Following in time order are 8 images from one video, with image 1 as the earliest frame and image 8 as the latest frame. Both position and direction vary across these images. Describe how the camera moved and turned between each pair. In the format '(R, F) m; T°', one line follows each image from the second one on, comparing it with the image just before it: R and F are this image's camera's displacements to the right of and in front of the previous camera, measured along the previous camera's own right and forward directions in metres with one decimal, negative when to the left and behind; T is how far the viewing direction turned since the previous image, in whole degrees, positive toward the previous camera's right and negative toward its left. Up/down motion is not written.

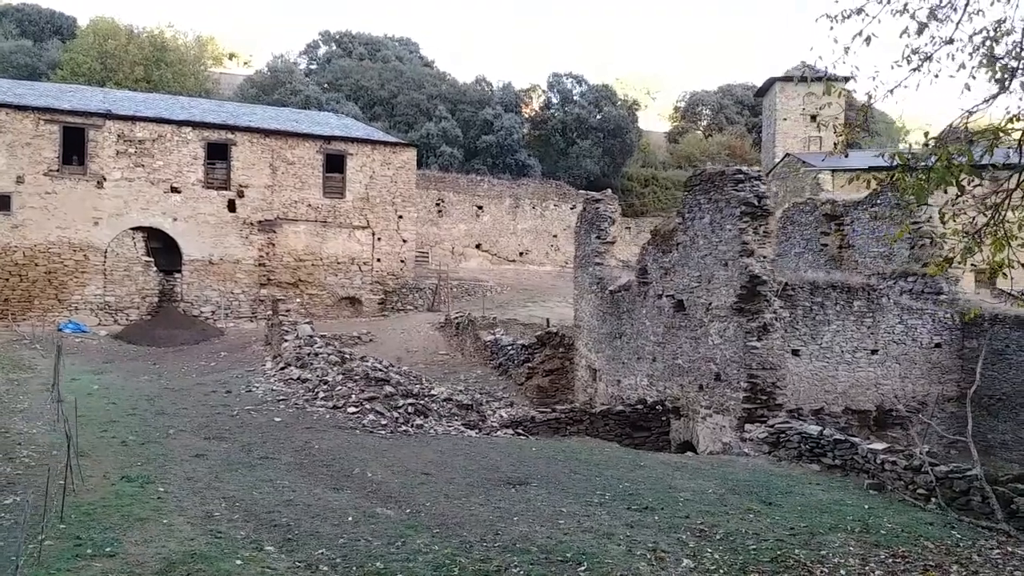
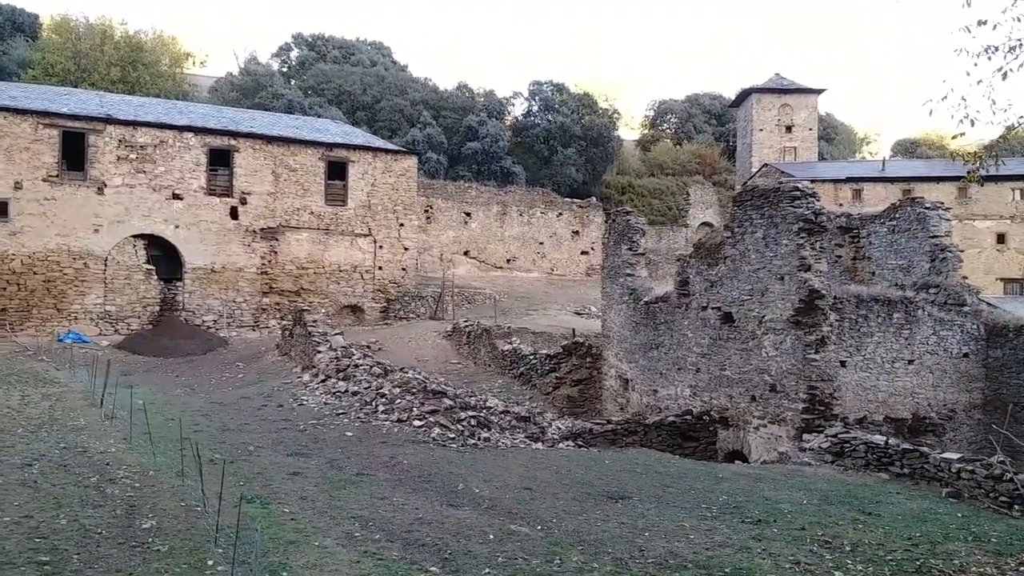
(-1.3, -0.1) m; +3°
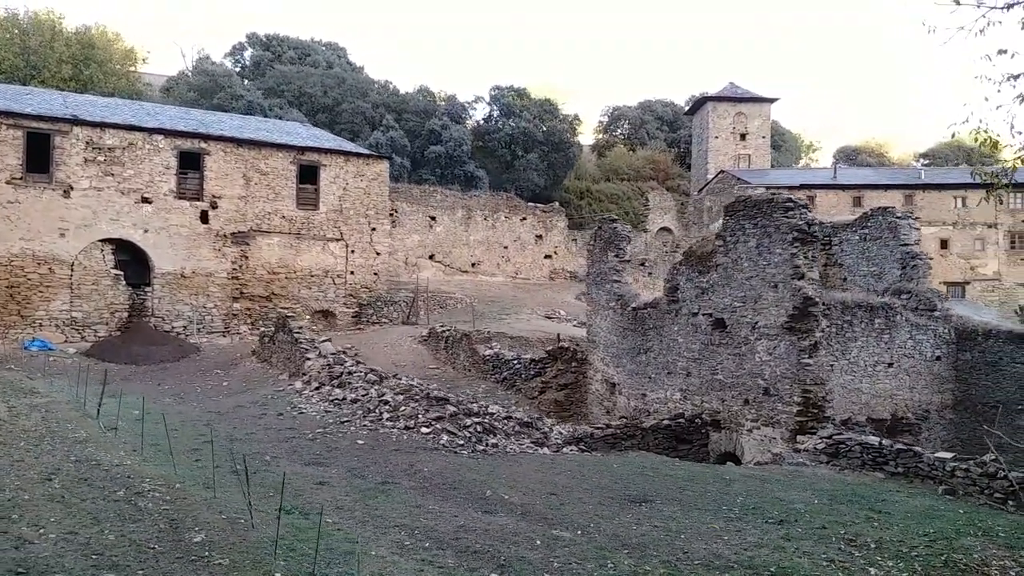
(-0.7, -0.1) m; +4°
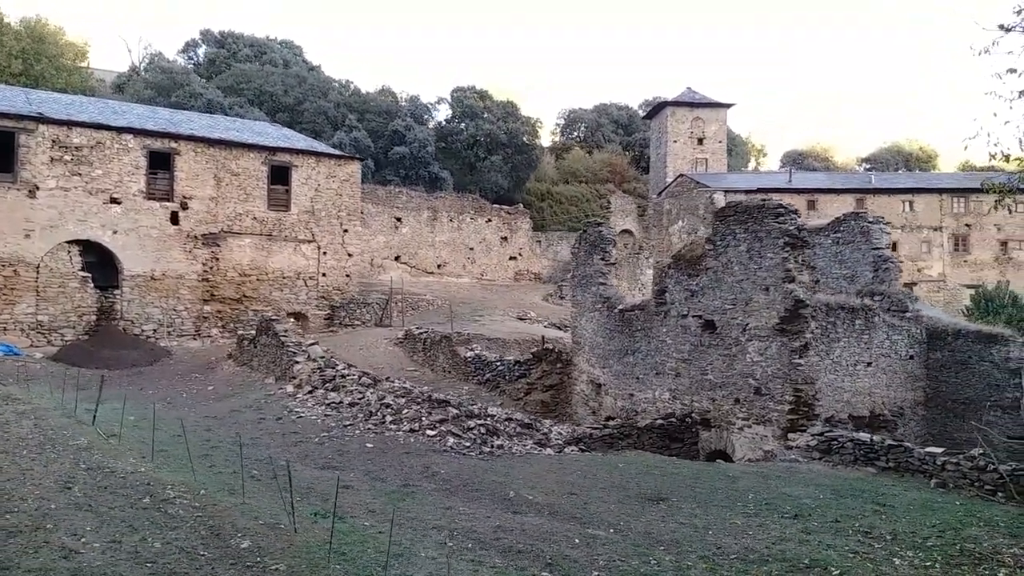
(-0.7, -0.1) m; +4°
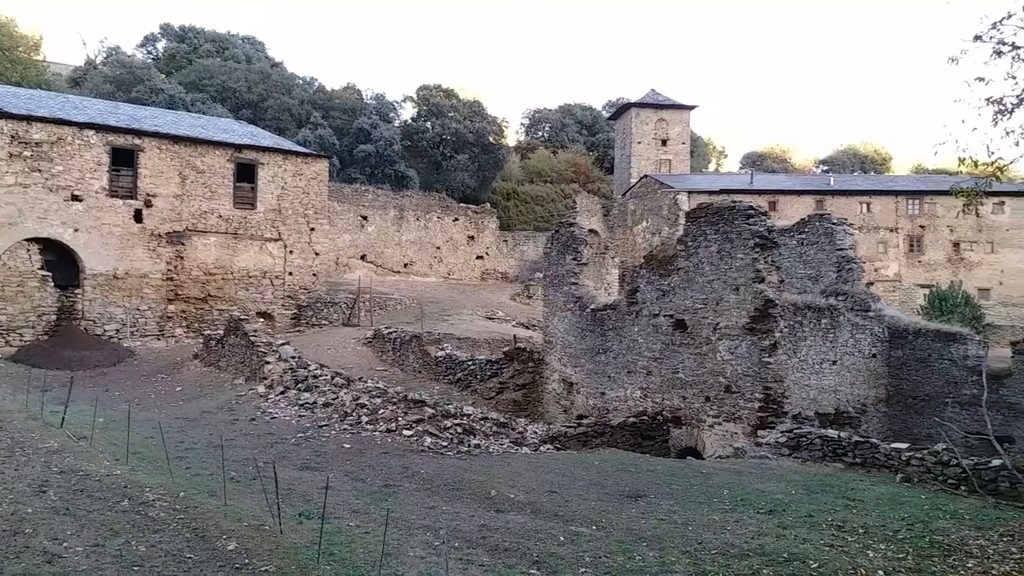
(-0.2, -0.1) m; +3°
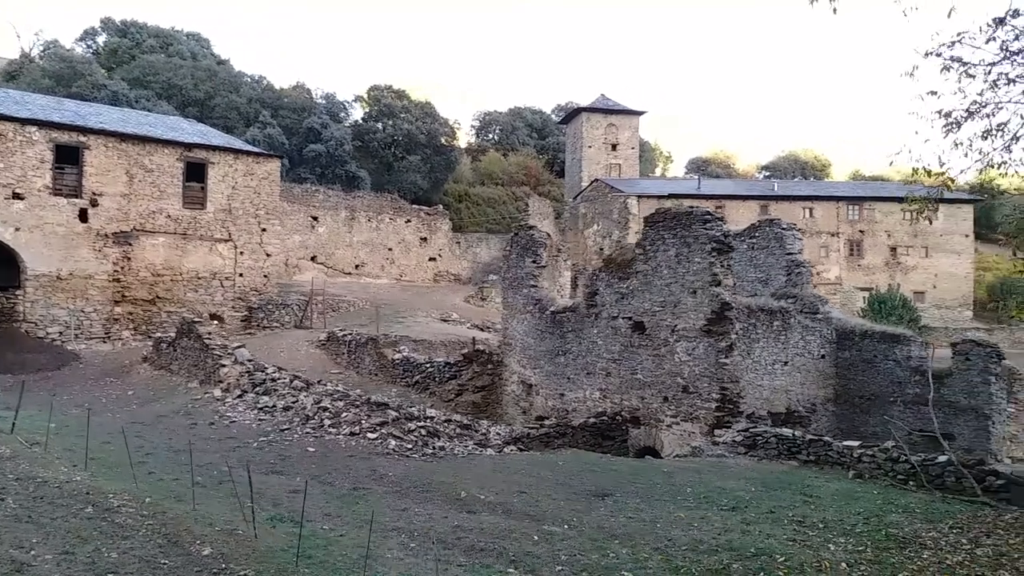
(-0.2, -0.1) m; +4°
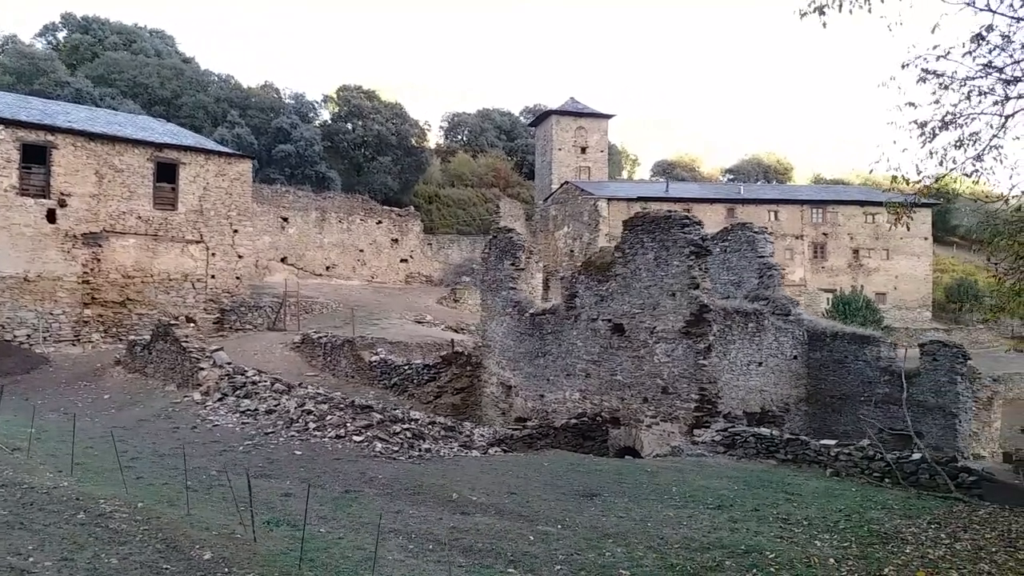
(-0.2, -0.1) m; +2°
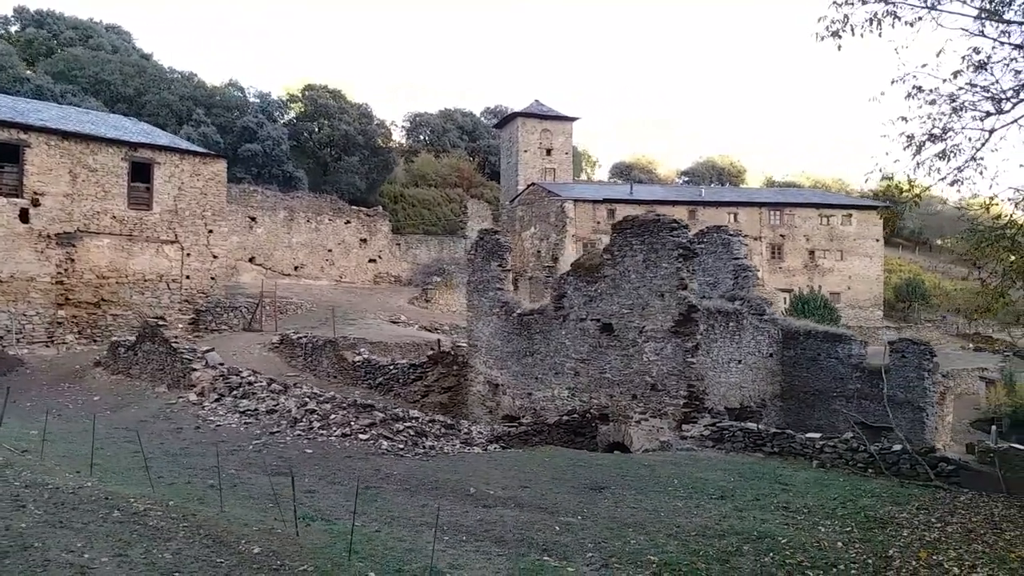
(-0.6, -0.3) m; +3°
